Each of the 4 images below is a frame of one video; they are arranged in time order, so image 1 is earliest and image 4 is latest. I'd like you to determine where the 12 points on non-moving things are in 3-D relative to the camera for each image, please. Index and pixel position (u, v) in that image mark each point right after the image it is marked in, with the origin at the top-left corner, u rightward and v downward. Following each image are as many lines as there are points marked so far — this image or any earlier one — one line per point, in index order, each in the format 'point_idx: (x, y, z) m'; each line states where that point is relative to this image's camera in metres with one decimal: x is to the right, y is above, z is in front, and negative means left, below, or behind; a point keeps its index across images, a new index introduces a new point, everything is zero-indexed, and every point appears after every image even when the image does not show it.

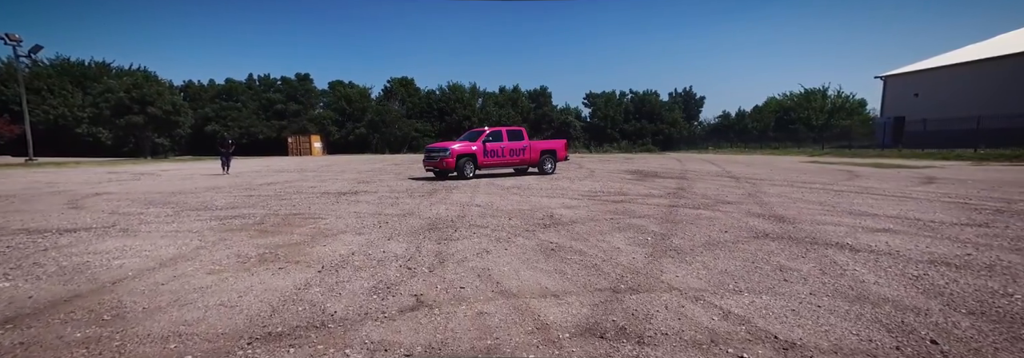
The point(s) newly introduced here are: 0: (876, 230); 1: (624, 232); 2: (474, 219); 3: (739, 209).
0: (+4.9, -0.7, +6.4) m
1: (+1.8, -0.8, +7.5) m
2: (-0.7, -0.8, +9.2) m
3: (+4.6, -0.6, +9.6) m
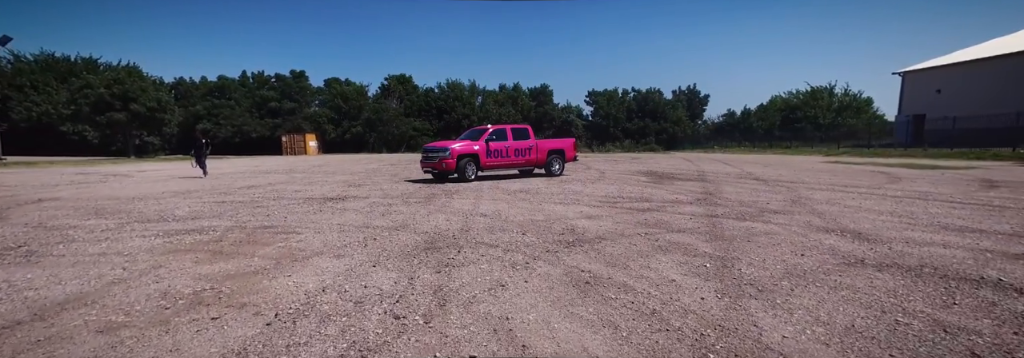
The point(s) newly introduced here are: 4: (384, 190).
0: (+5.1, -0.8, +4.9) m
1: (+2.0, -1.0, +6.0) m
2: (-0.5, -0.9, +7.6) m
3: (+4.8, -0.7, +8.1) m
4: (-4.1, -0.4, +15.4) m
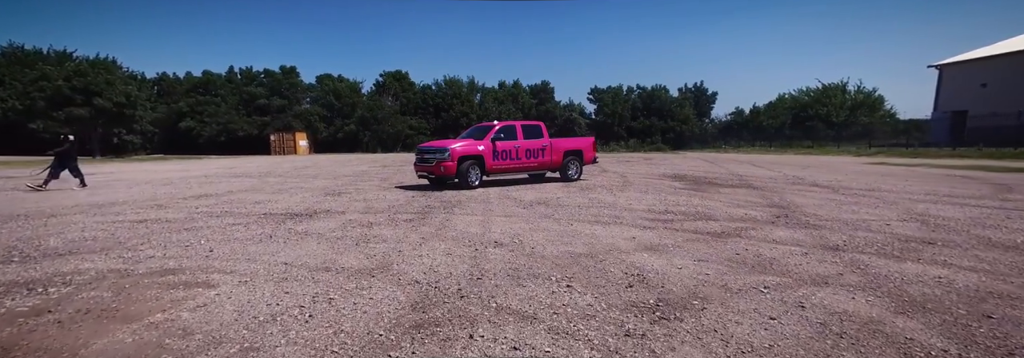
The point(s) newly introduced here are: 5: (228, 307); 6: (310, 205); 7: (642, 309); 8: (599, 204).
0: (+5.6, -1.0, +2.0) m
1: (+2.4, -1.2, +3.1) m
2: (-0.1, -1.1, +4.8) m
3: (+5.2, -0.9, +5.2) m
4: (-3.8, -0.6, +12.5) m
5: (-2.6, -1.1, +4.3) m
6: (-5.0, -0.6, +11.6) m
7: (+1.2, -1.1, +4.2) m
8: (+2.1, -0.6, +11.6) m
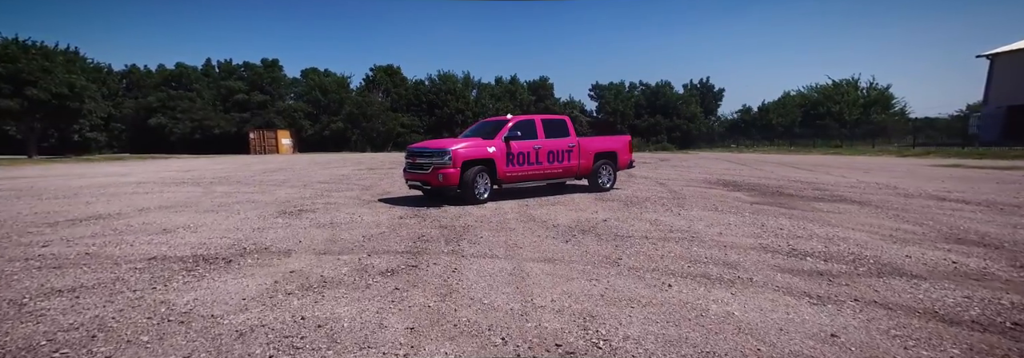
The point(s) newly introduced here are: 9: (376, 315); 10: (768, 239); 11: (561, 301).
0: (+6.3, -1.3, -1.7) m
1: (+3.1, -1.5, -0.6) m
2: (+0.6, -1.4, +1.0) m
3: (+5.9, -1.2, +1.5) m
4: (-3.2, -0.9, +8.7) m
5: (-1.9, -1.4, +0.5) m
6: (-4.4, -0.9, +7.8) m
7: (+1.8, -1.4, +0.5) m
8: (+2.7, -0.9, +7.8) m
9: (-1.3, -1.2, +4.3) m
10: (+3.9, -0.9, +7.0) m
11: (+0.5, -1.1, +4.7) m
